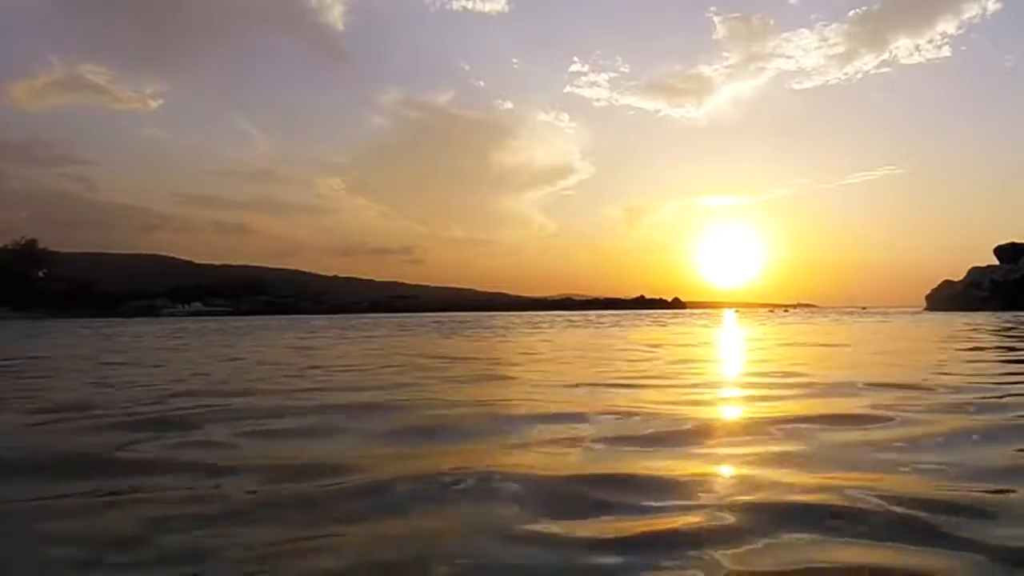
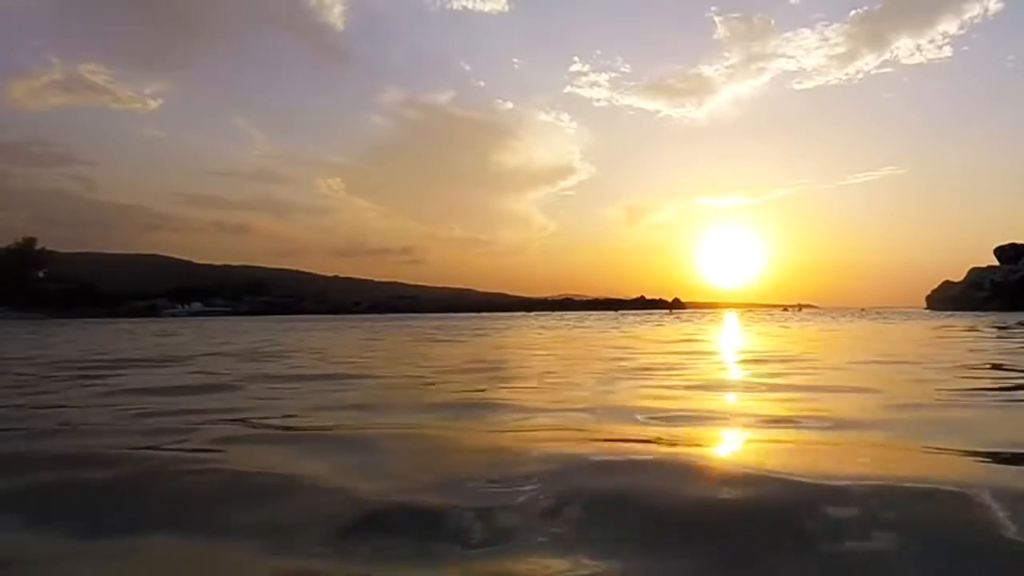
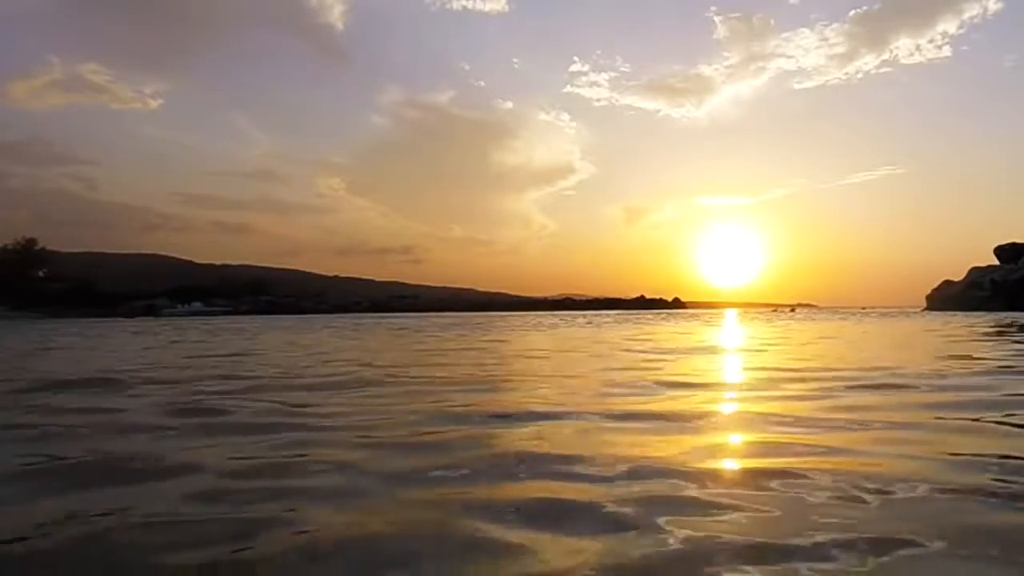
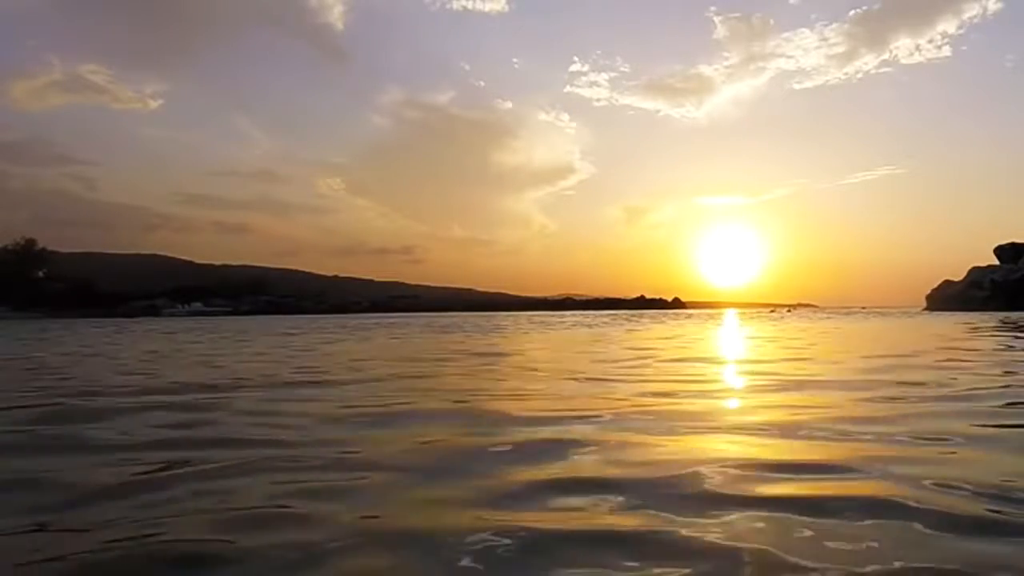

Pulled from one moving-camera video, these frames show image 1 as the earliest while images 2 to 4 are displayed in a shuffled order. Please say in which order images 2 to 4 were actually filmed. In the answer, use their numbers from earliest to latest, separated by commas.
4, 3, 2
